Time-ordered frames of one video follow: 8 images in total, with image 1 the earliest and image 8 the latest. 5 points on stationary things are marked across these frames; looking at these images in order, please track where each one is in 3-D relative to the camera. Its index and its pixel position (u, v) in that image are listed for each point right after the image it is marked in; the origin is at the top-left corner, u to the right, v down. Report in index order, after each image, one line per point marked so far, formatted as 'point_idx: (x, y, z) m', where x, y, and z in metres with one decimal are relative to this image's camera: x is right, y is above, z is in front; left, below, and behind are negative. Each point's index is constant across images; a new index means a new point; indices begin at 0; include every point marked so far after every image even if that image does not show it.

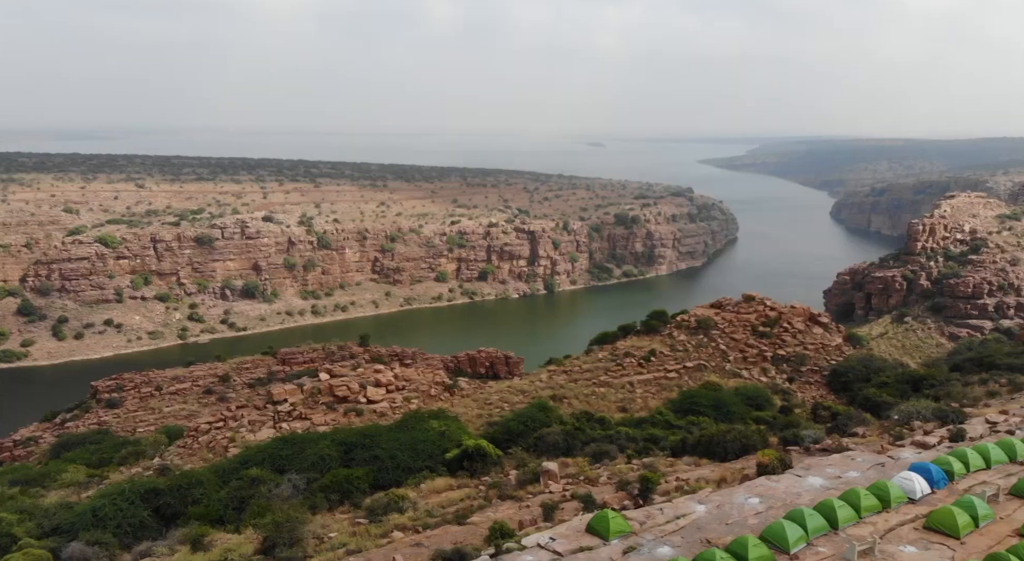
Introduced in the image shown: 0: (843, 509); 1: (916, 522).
0: (+5.3, -3.7, +12.4) m
1: (+6.5, -3.9, +12.6) m
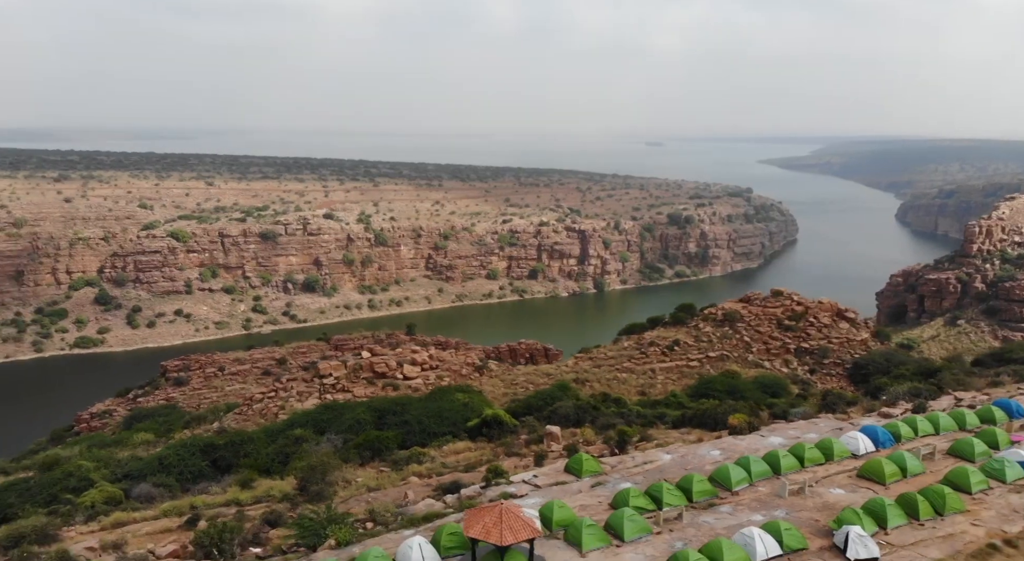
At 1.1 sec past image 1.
0: (+5.1, -3.3, +14.4) m
1: (+6.3, -3.5, +14.4) m
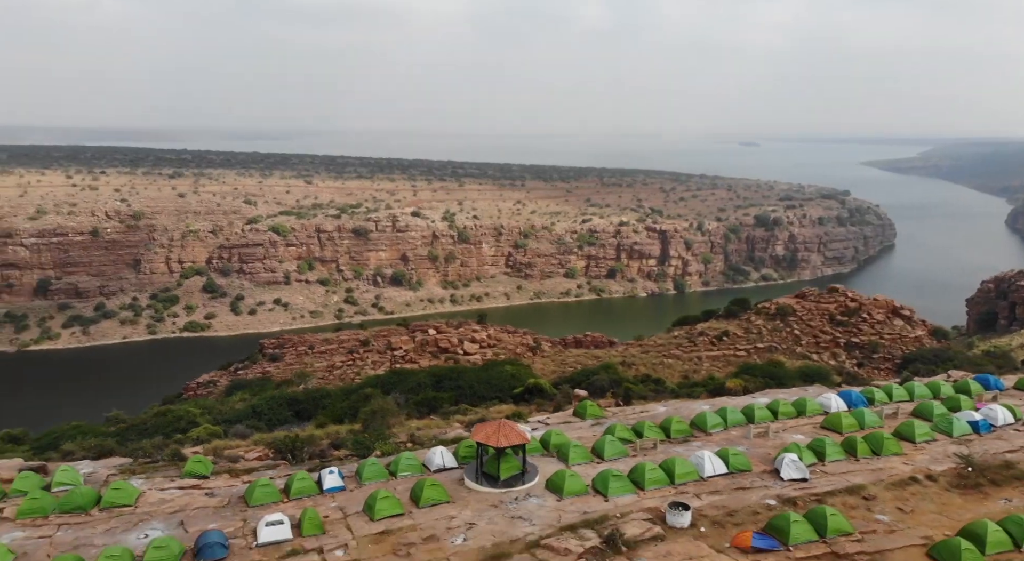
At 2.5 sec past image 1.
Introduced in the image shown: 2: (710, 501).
0: (+5.4, -2.8, +16.8) m
1: (+6.6, -3.1, +16.8) m
2: (+3.3, -3.7, +13.0) m
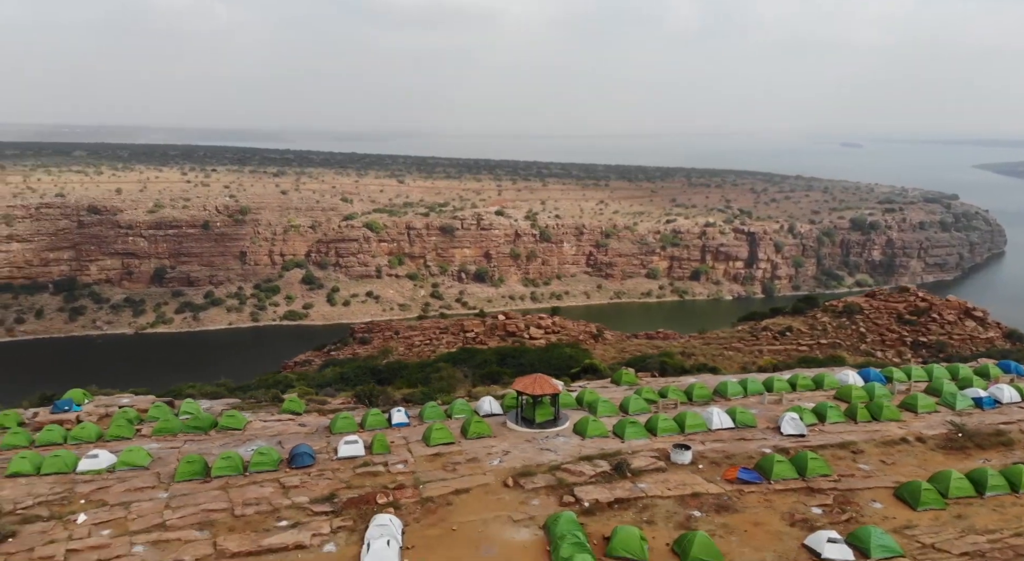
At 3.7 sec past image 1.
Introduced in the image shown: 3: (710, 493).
0: (+6.5, -2.5, +18.8) m
1: (+7.6, -2.7, +18.5) m
2: (+3.9, -3.2, +15.1) m
3: (+3.4, -3.6, +13.2) m
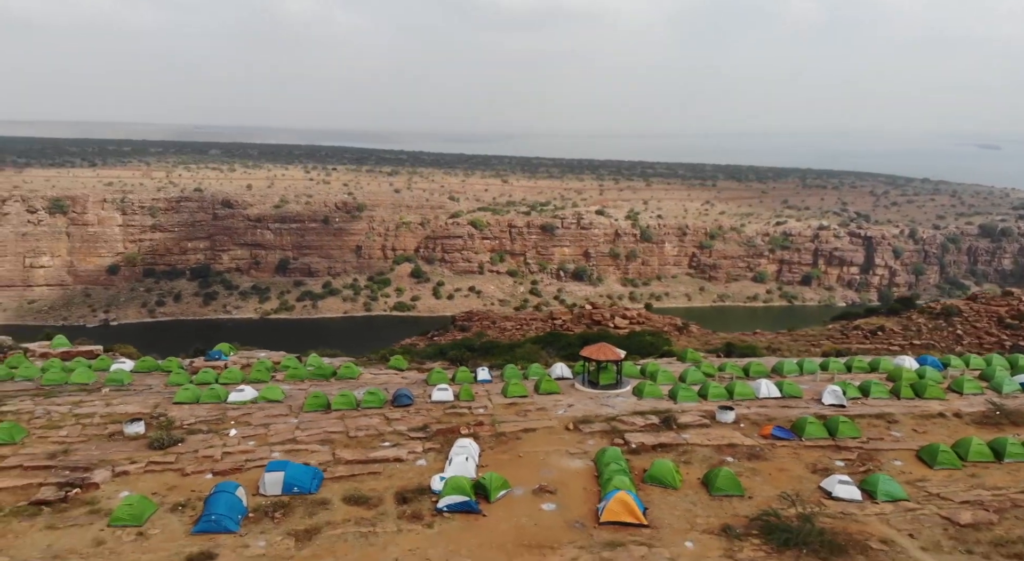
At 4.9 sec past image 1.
0: (+8.4, -2.2, +20.3) m
1: (+9.5, -2.5, +19.9) m
2: (+5.3, -2.8, +17.0) m
3: (+4.6, -3.2, +15.2) m
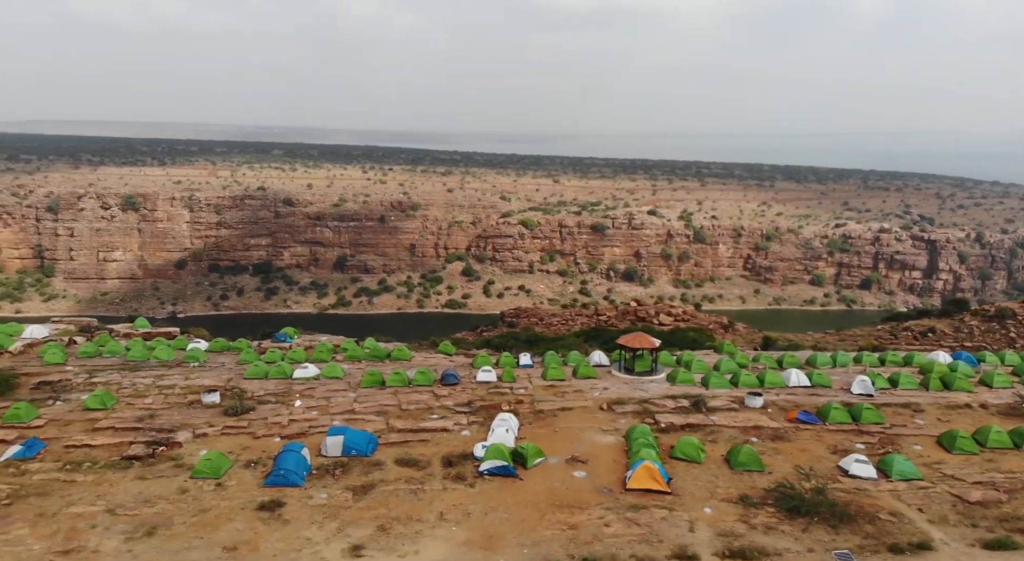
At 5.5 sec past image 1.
0: (+9.6, -2.0, +20.9) m
1: (+10.6, -2.4, +20.4) m
2: (+6.3, -2.7, +17.9) m
3: (+5.3, -3.0, +16.1) m
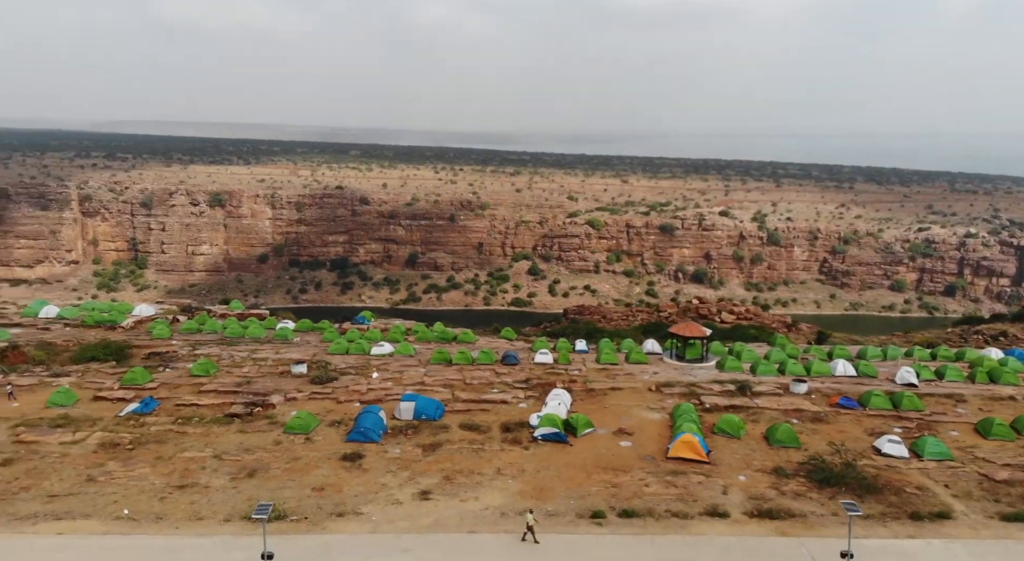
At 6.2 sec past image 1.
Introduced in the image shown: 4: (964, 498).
0: (+11.2, -1.9, +21.4) m
1: (+12.2, -2.3, +20.9) m
2: (+7.6, -2.5, +18.7) m
3: (+6.6, -2.8, +17.0) m
4: (+7.6, -3.7, +13.1) m
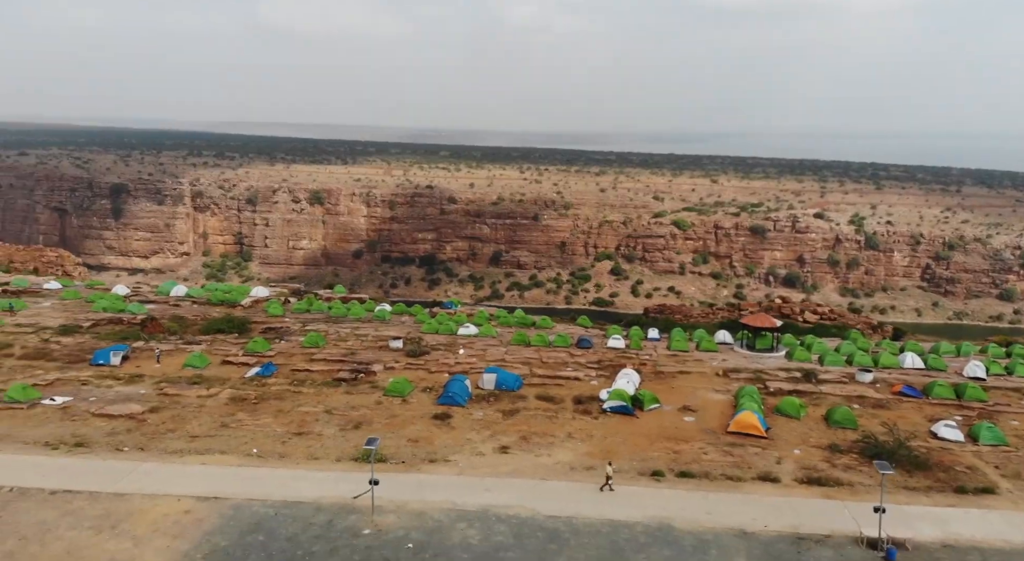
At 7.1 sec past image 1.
0: (+13.4, -1.9, +21.7) m
1: (+14.4, -2.2, +21.1) m
2: (+9.6, -2.4, +19.4) m
3: (+8.3, -2.7, +17.9) m
4: (+8.9, -3.5, +13.8) m
